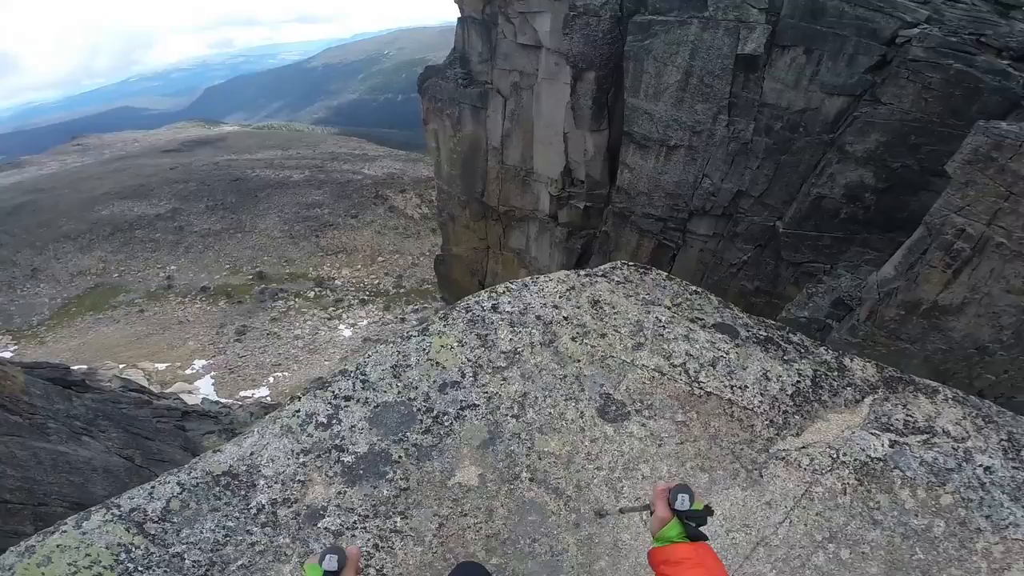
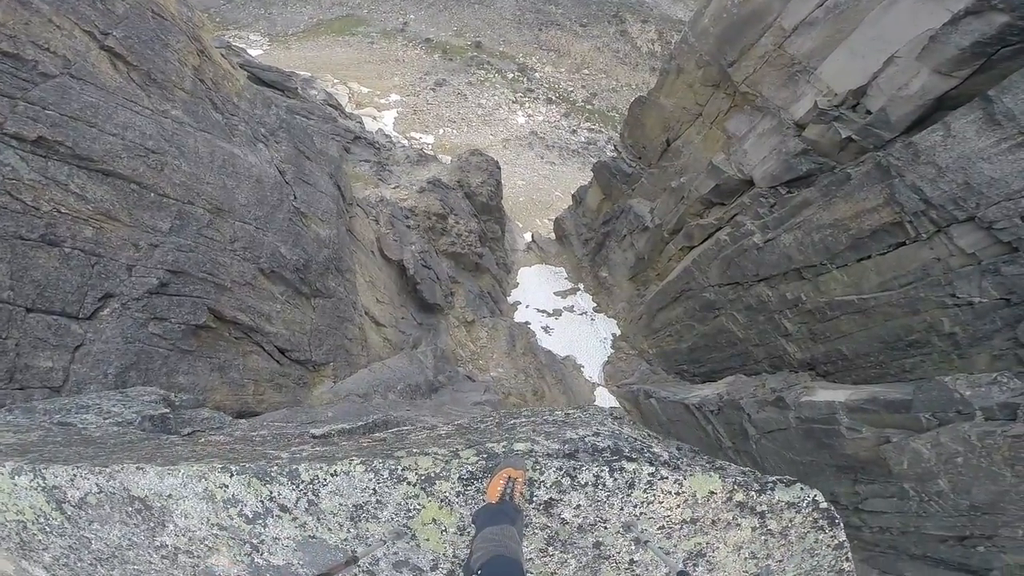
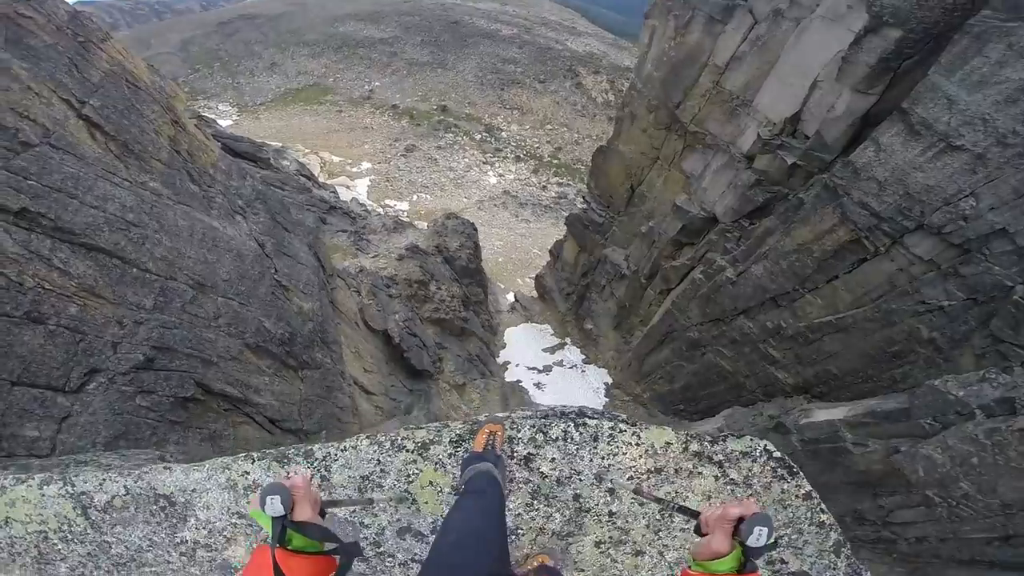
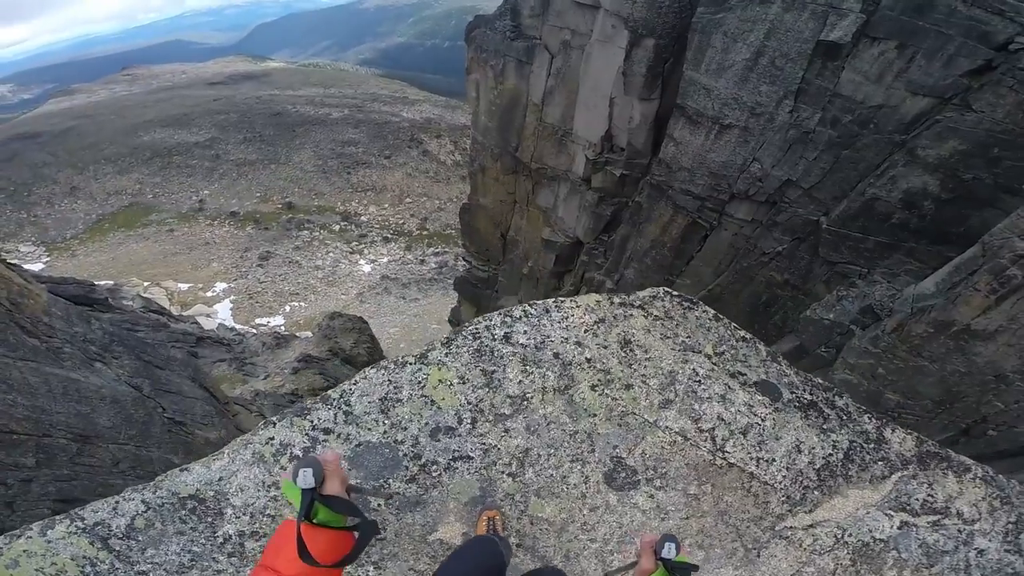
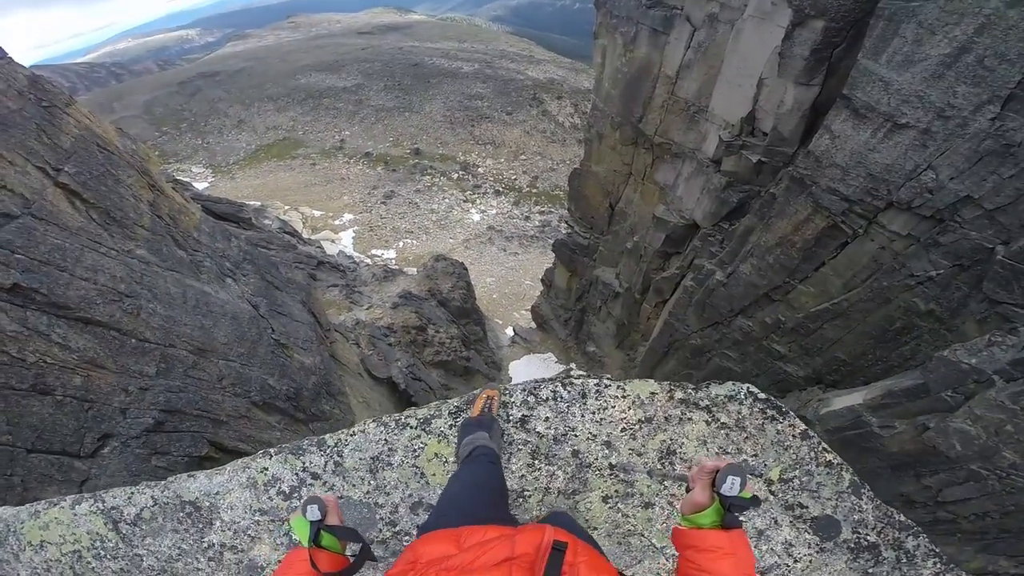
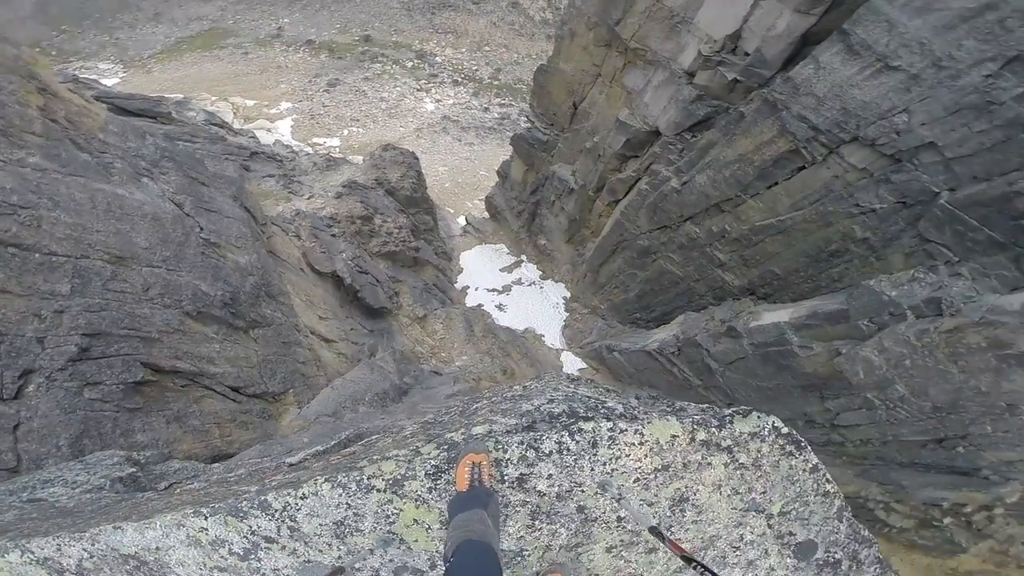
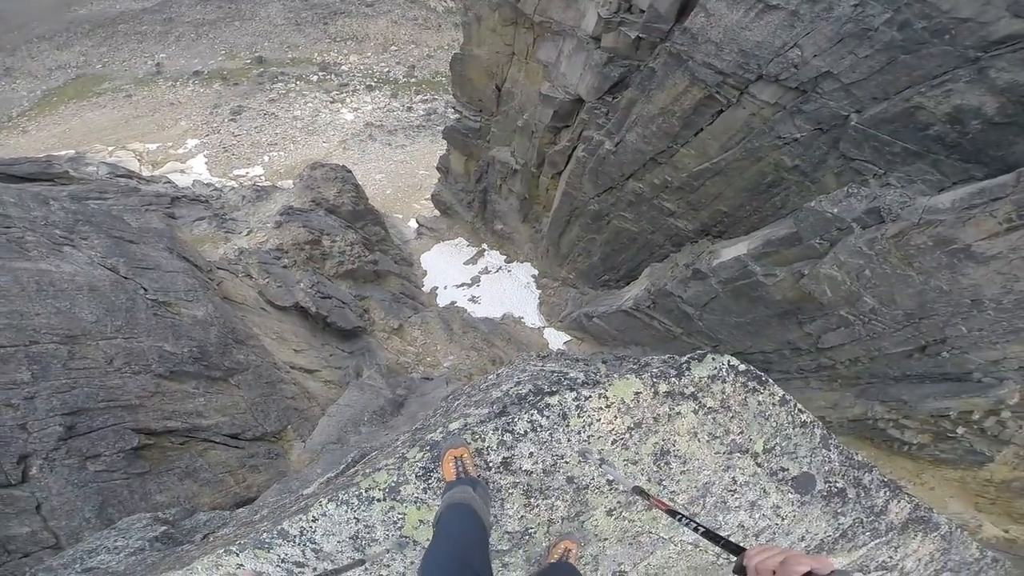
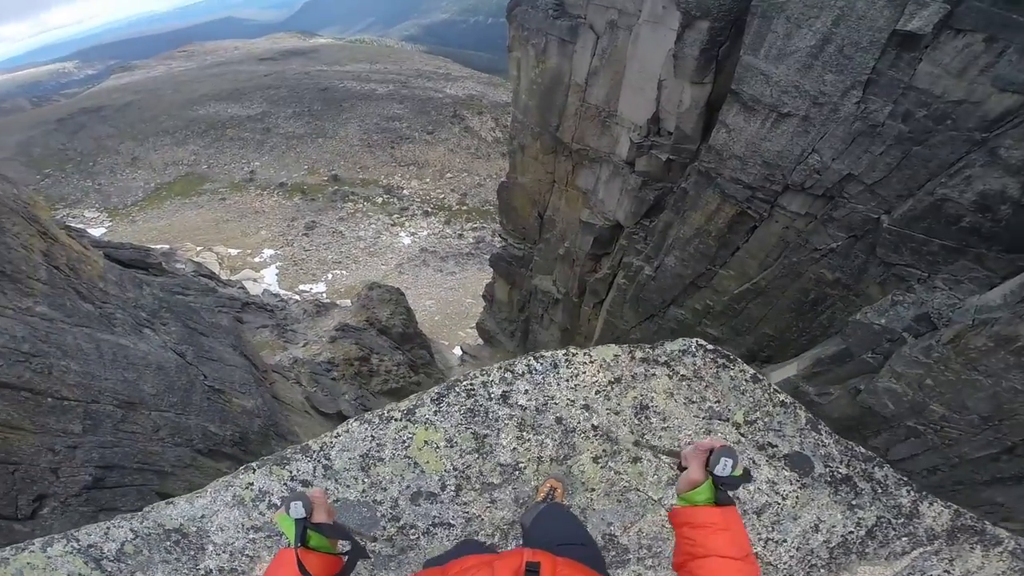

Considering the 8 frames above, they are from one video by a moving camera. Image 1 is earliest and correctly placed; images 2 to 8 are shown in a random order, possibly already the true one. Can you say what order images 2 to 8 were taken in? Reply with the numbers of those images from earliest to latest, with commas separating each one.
4, 8, 5, 3, 2, 6, 7
